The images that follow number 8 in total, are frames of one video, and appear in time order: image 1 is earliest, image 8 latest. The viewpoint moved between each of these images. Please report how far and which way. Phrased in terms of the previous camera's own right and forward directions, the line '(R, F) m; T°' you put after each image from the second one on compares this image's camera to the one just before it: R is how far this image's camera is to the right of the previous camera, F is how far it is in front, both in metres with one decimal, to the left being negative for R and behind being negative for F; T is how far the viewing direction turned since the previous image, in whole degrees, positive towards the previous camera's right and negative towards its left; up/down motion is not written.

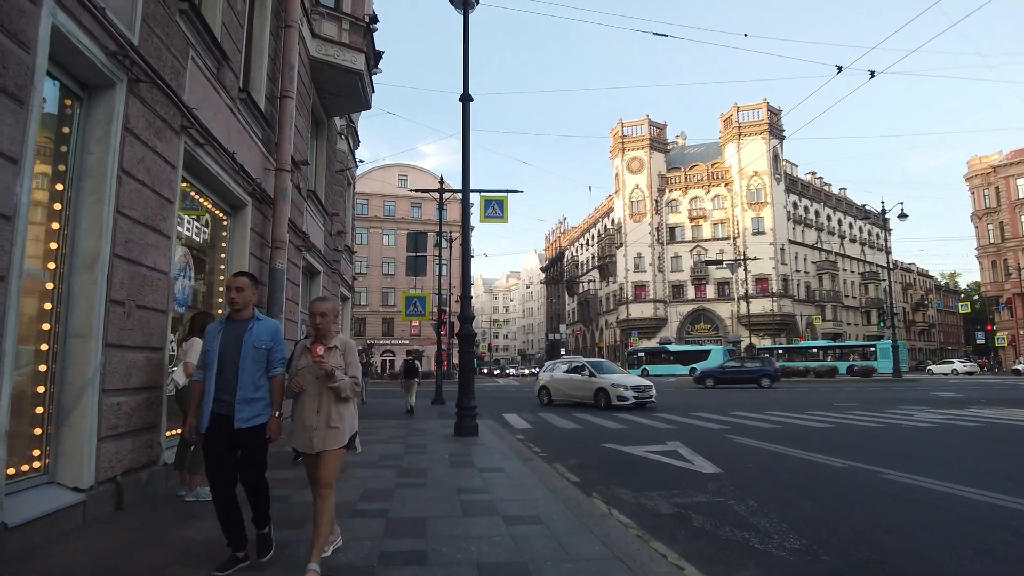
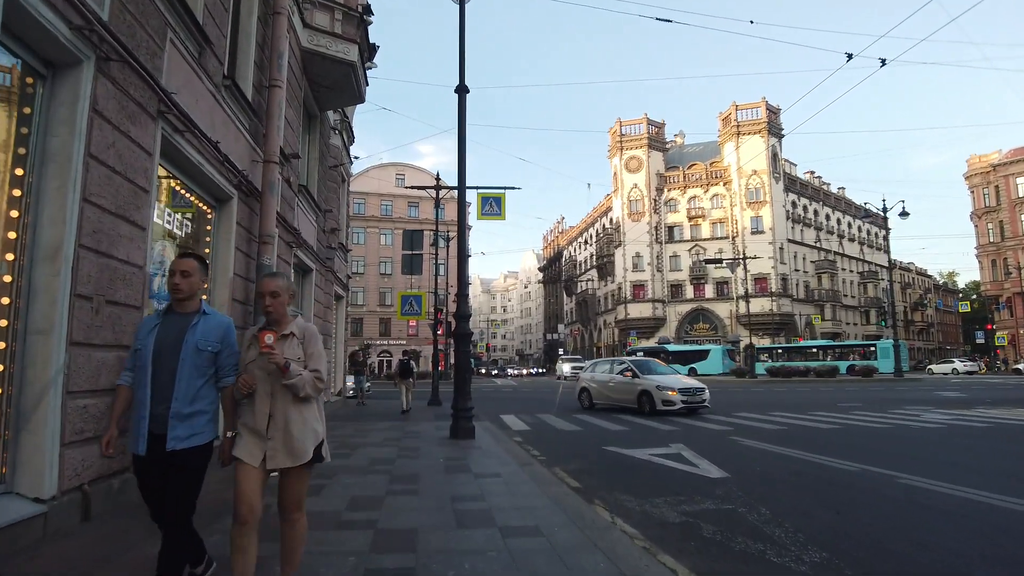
(0.0, +0.4) m; 0°
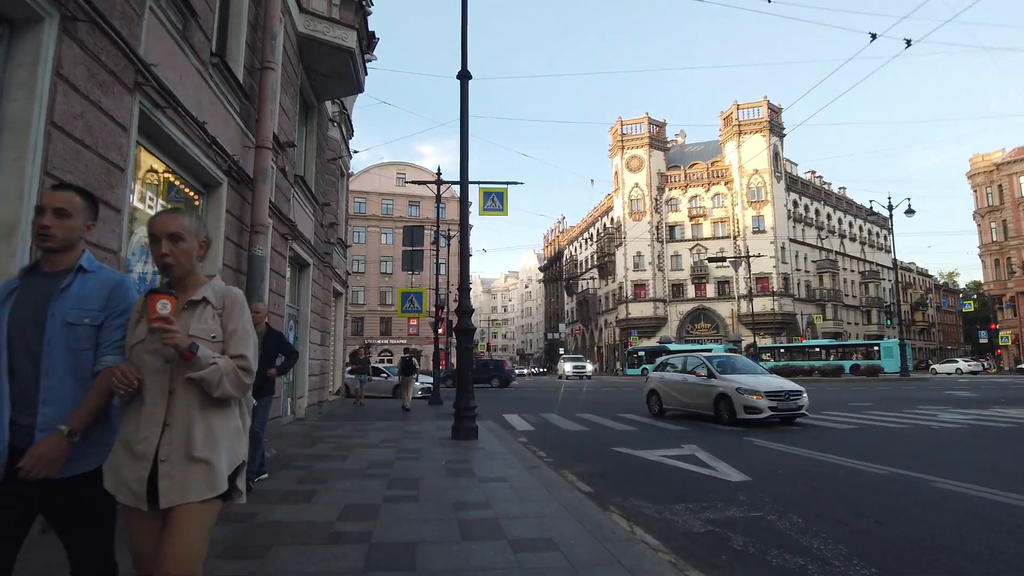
(-0.1, +0.5) m; 0°
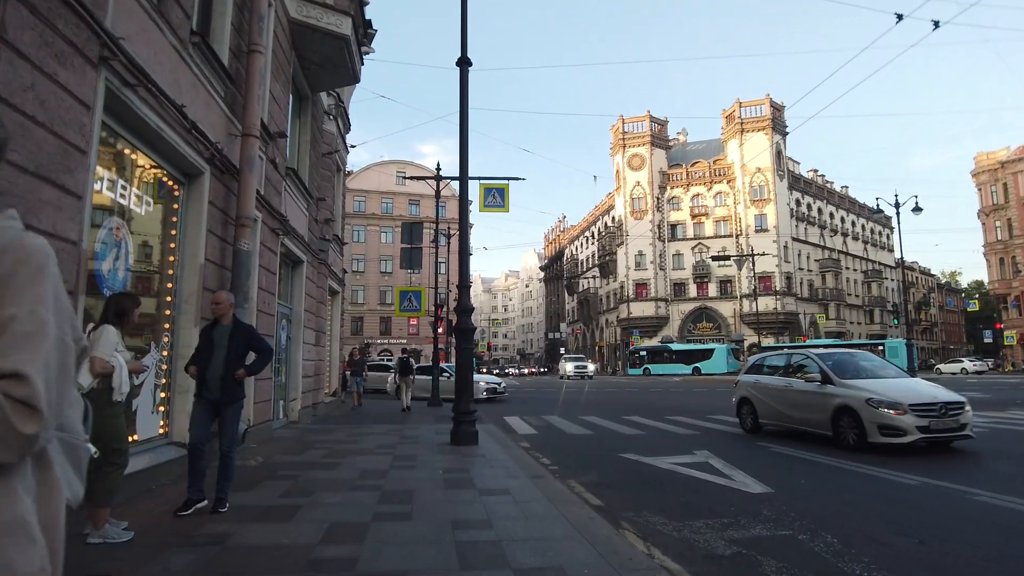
(0.0, +0.5) m; 0°
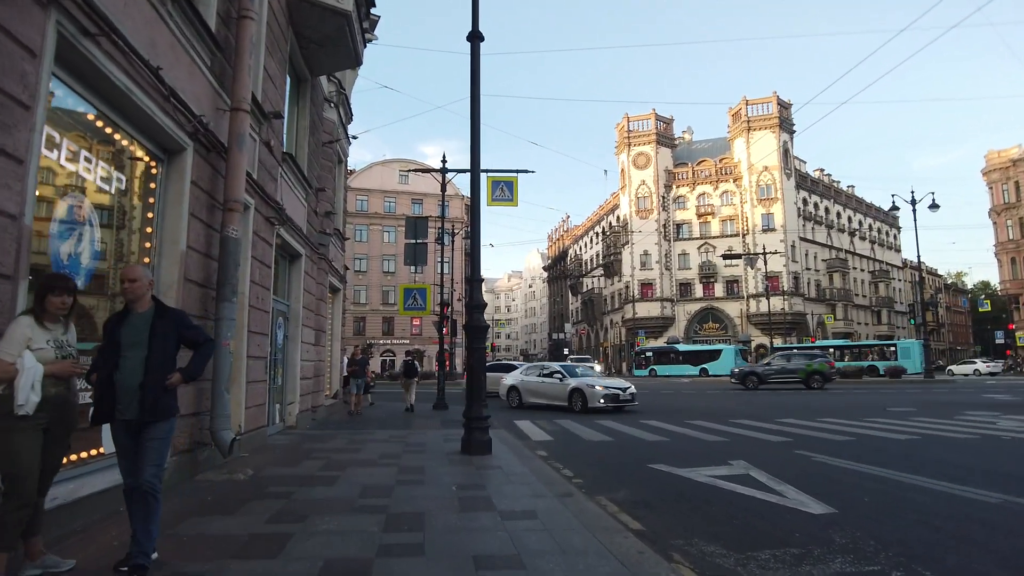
(-0.2, +0.9) m; 0°
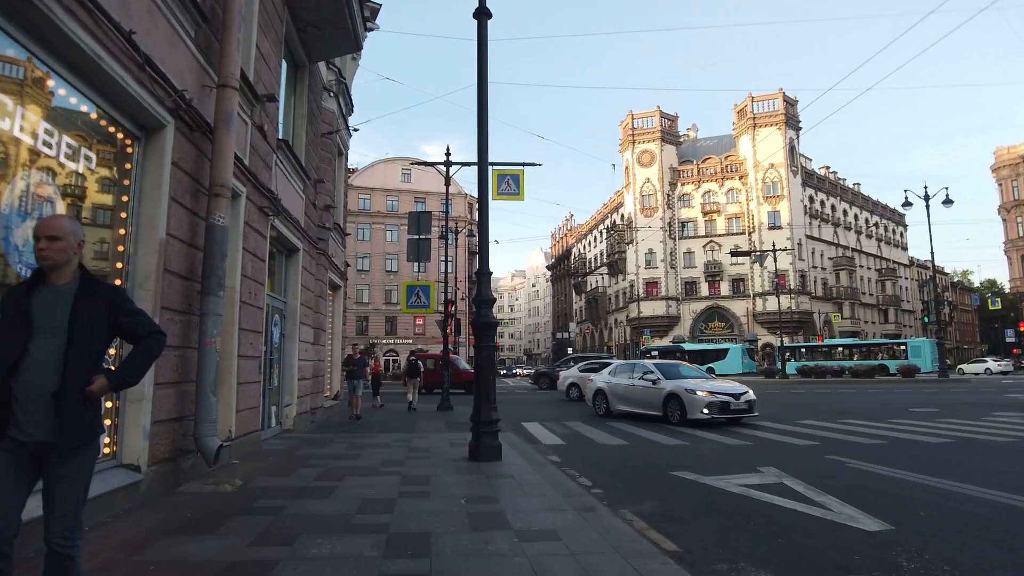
(-0.1, +0.6) m; 0°
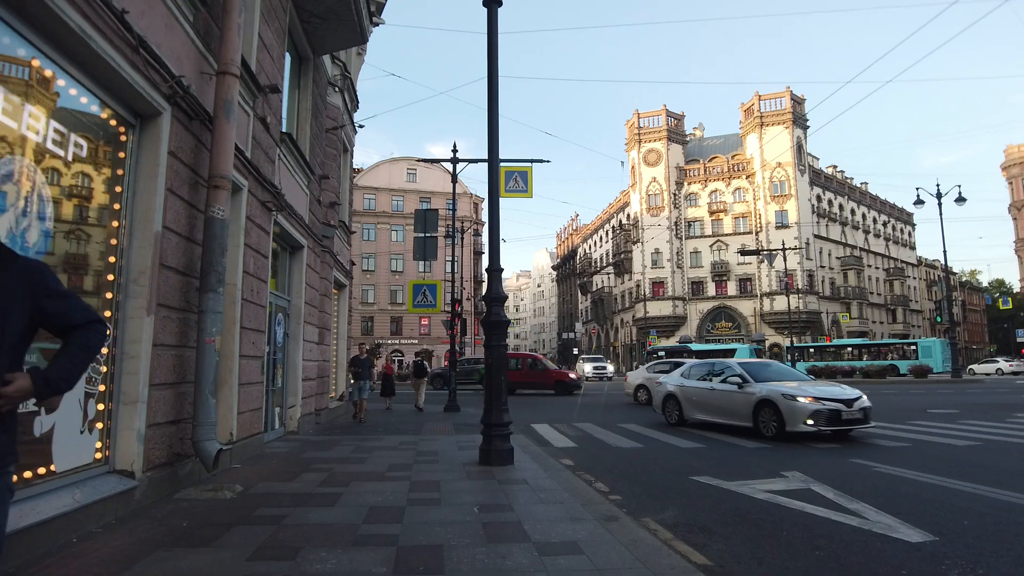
(-0.1, +0.3) m; 0°
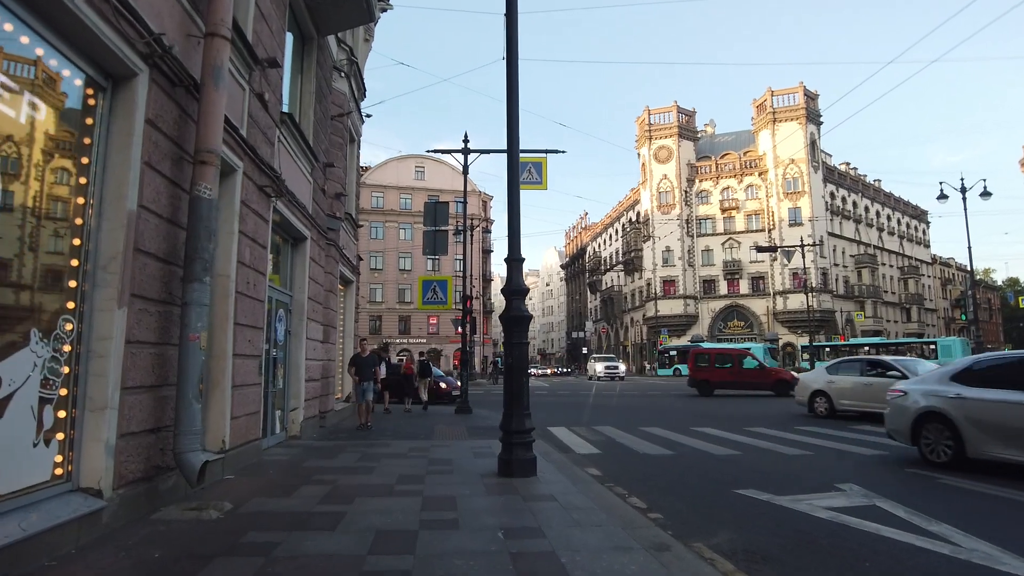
(-0.2, +0.8) m; -1°
